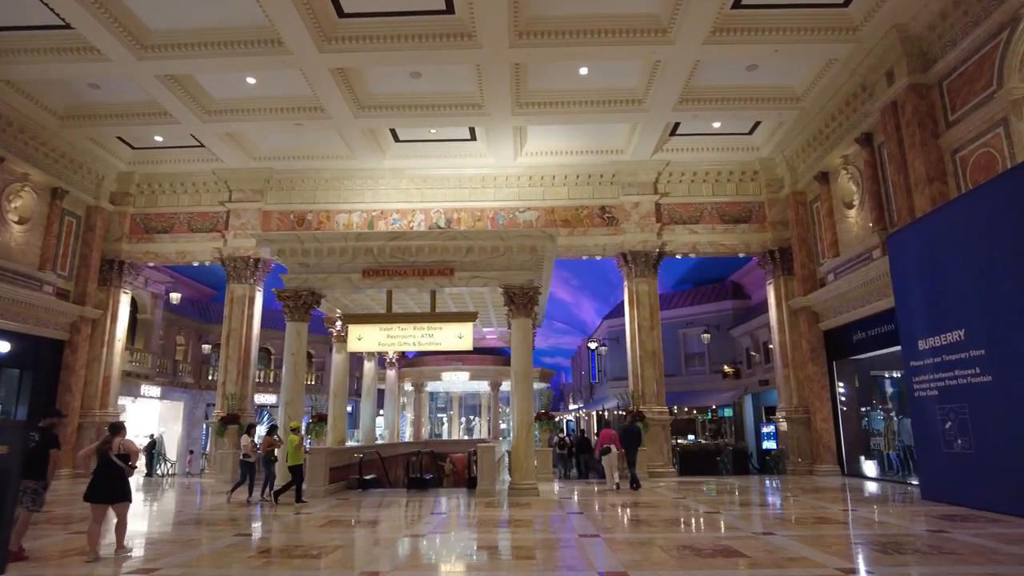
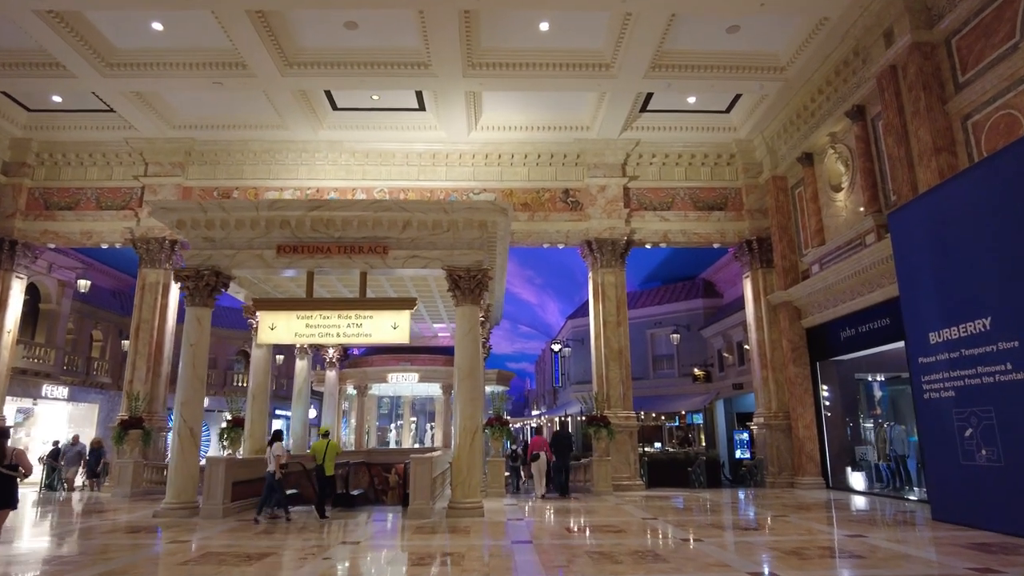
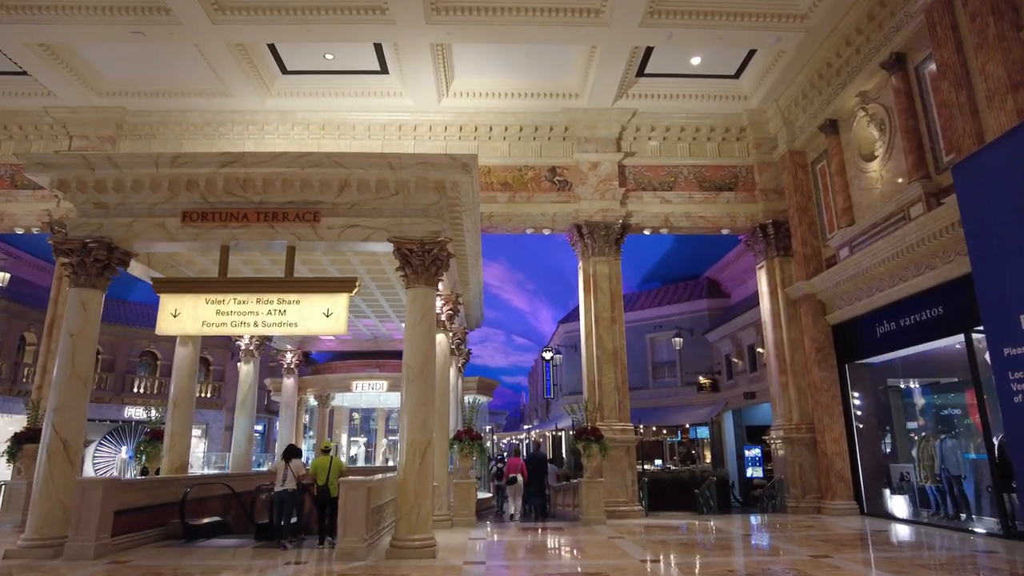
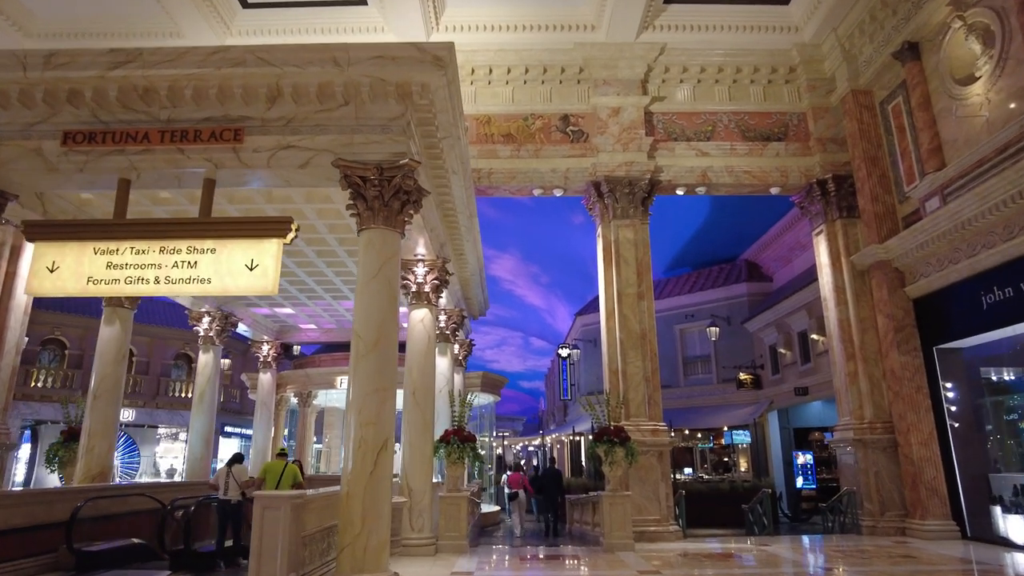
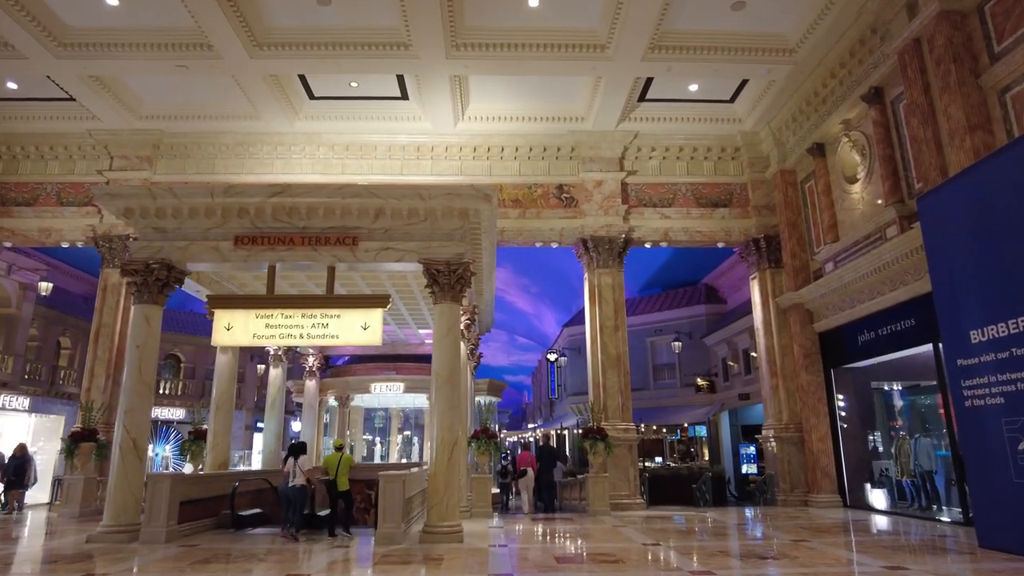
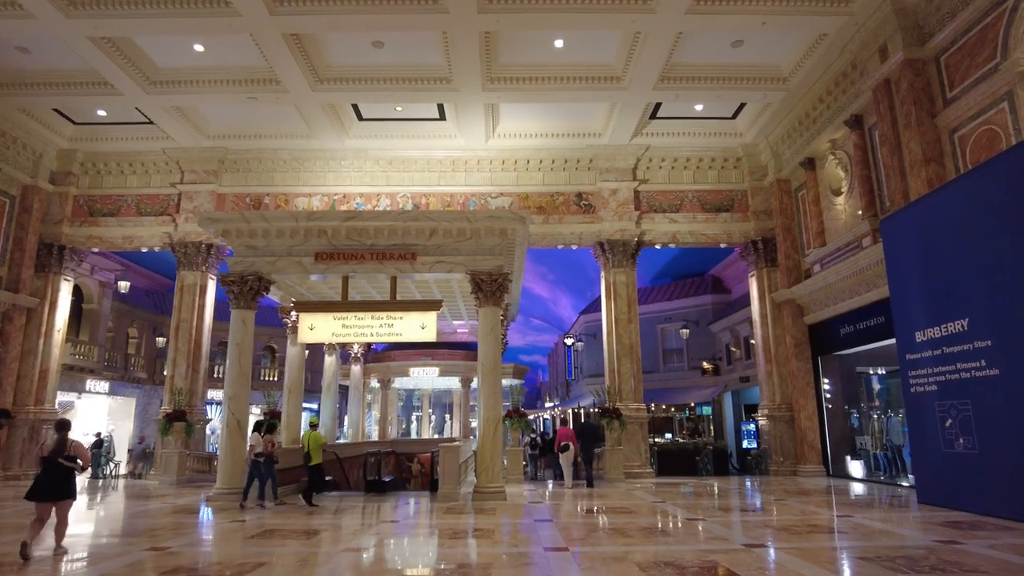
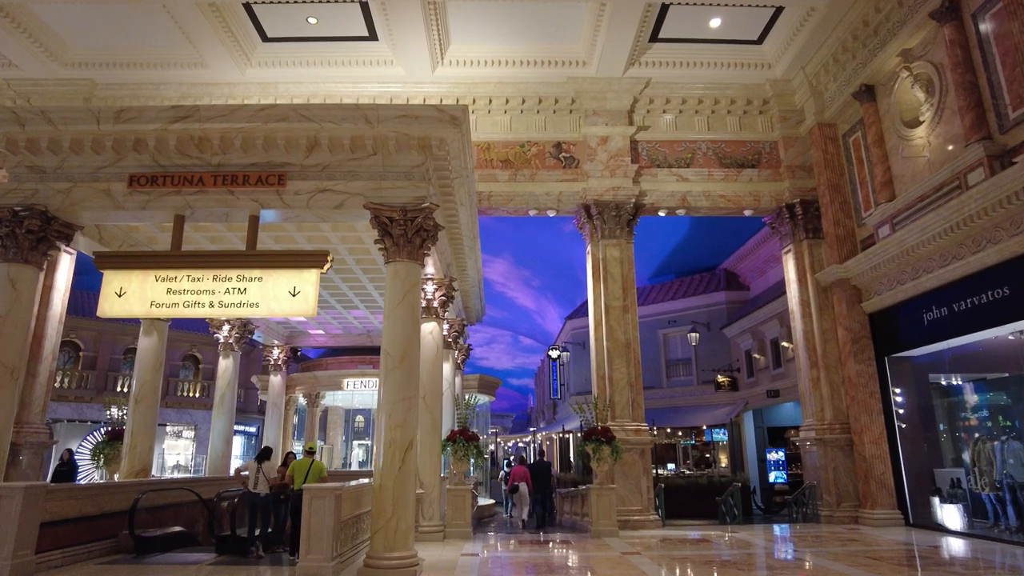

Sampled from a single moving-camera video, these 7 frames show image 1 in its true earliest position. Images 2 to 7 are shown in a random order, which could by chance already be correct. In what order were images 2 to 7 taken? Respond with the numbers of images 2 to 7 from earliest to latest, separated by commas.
6, 2, 5, 3, 7, 4
